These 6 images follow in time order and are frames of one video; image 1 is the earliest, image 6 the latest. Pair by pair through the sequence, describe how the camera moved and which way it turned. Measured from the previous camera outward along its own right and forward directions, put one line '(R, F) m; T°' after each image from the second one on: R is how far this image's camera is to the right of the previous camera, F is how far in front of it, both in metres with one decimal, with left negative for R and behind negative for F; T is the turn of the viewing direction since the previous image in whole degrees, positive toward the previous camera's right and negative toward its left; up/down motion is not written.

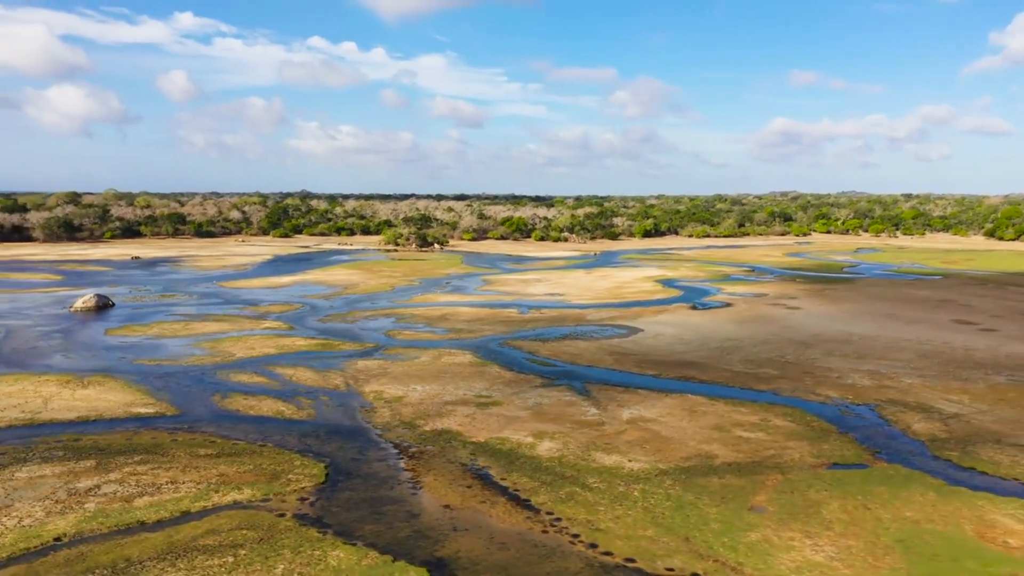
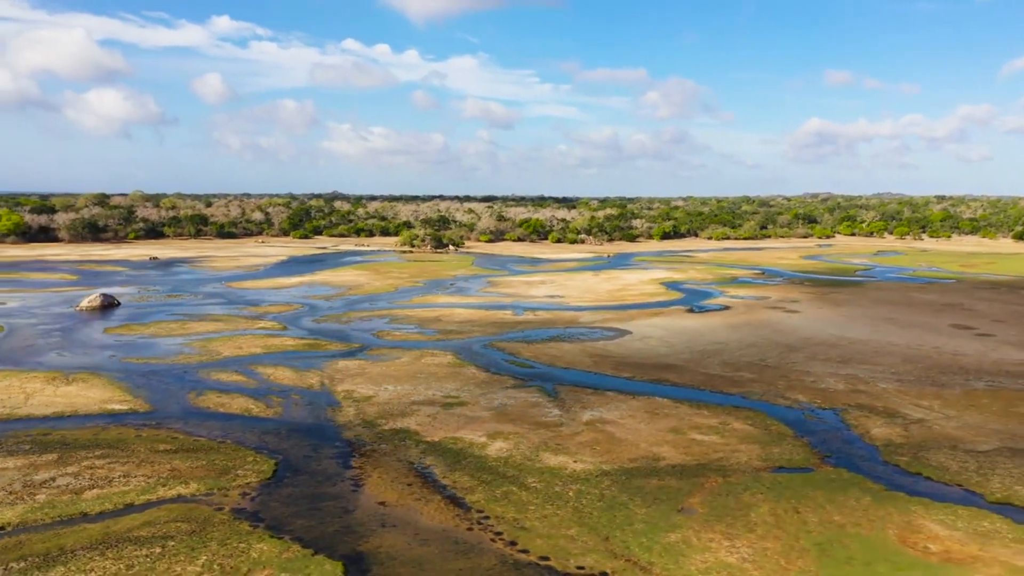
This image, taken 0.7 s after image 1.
(+1.3, -0.2) m; -2°
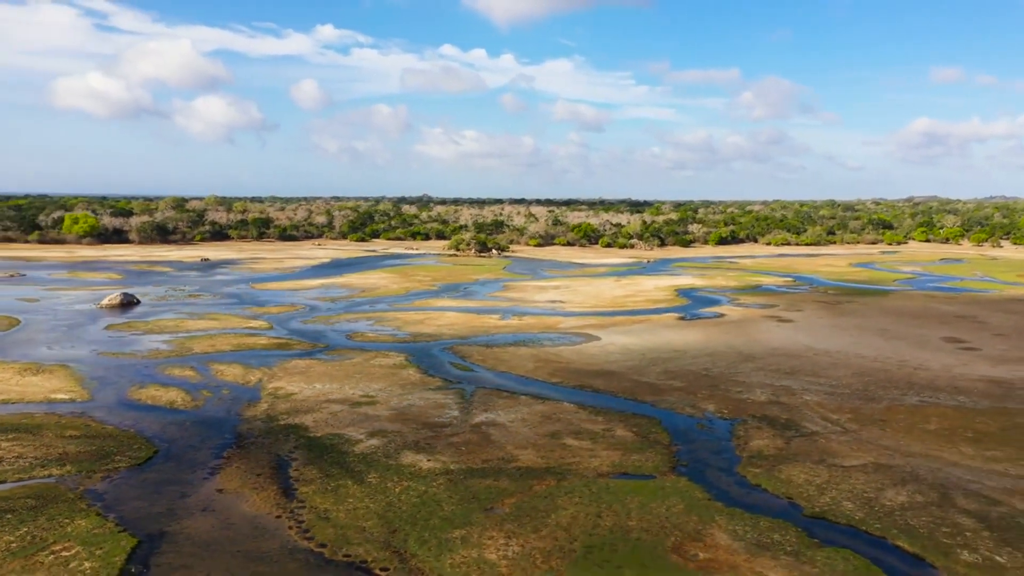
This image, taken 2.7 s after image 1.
(+3.9, -0.5) m; -6°
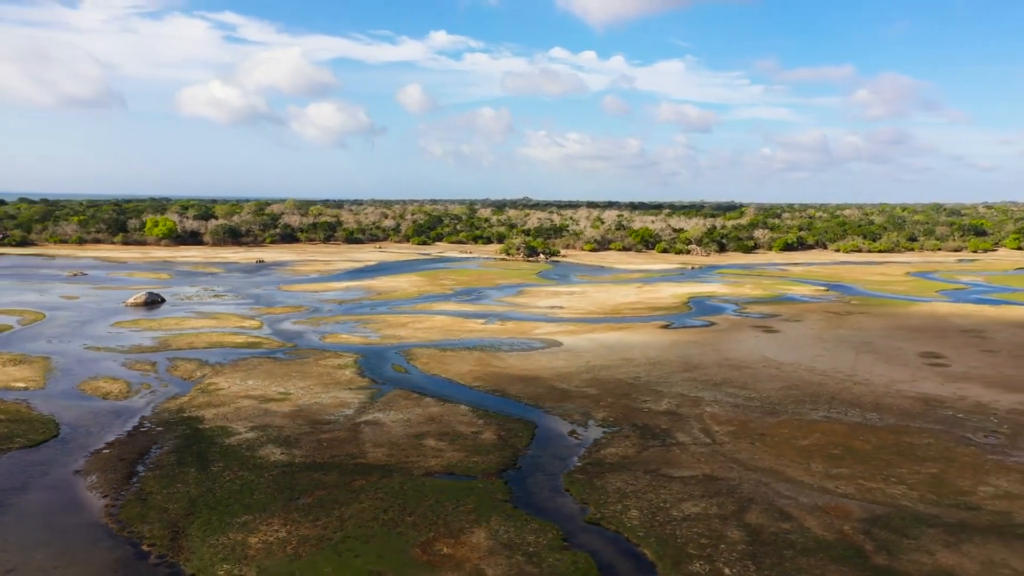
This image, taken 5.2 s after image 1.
(+4.6, -0.5) m; -7°
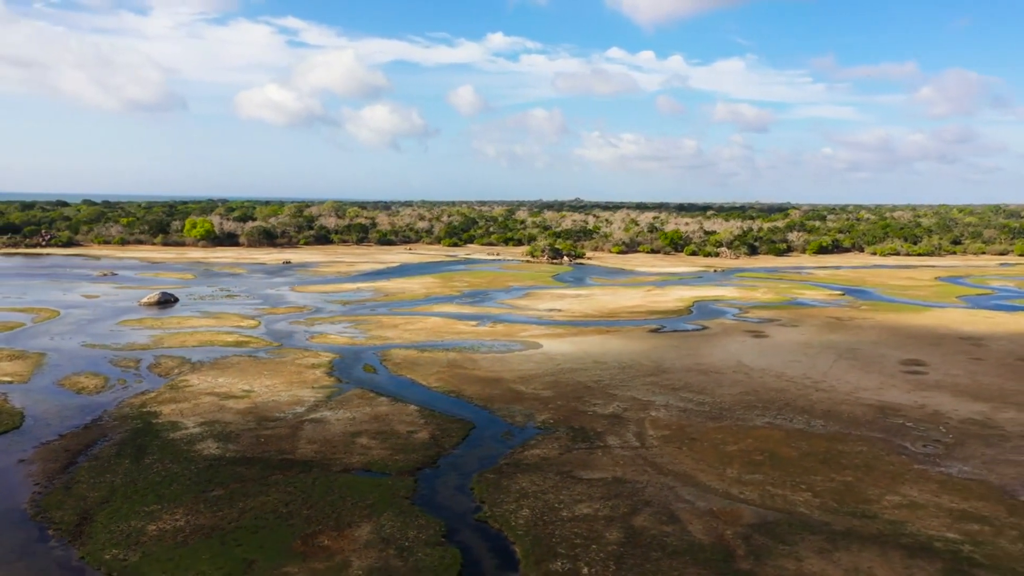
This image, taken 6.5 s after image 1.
(+2.5, -0.4) m; -4°
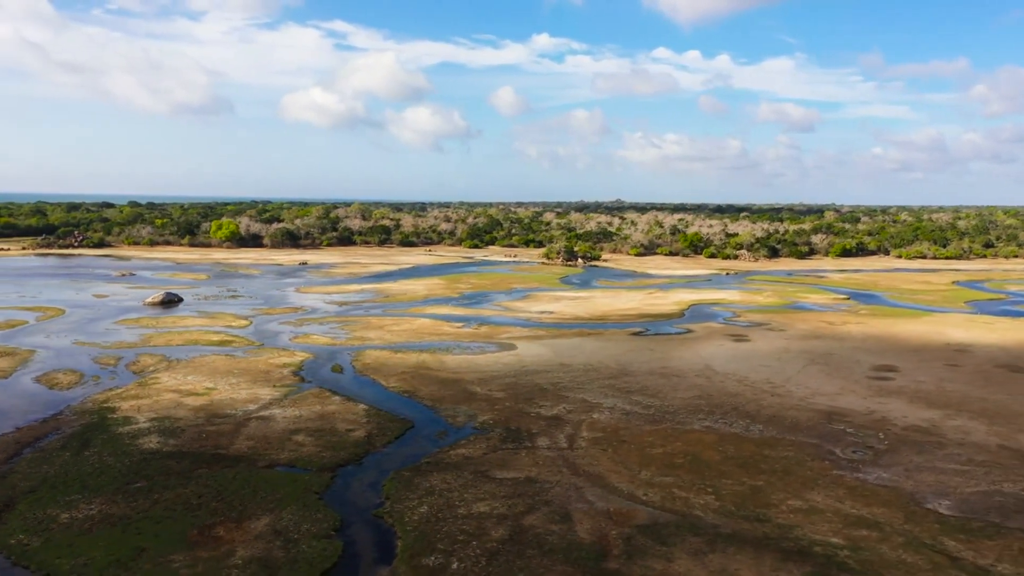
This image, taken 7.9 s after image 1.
(+2.3, -0.3) m; -3°
